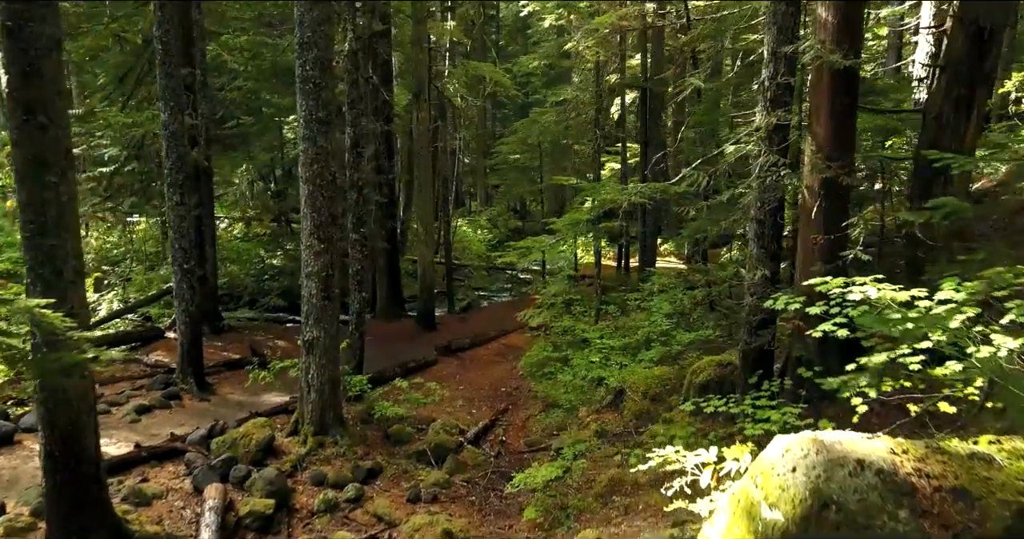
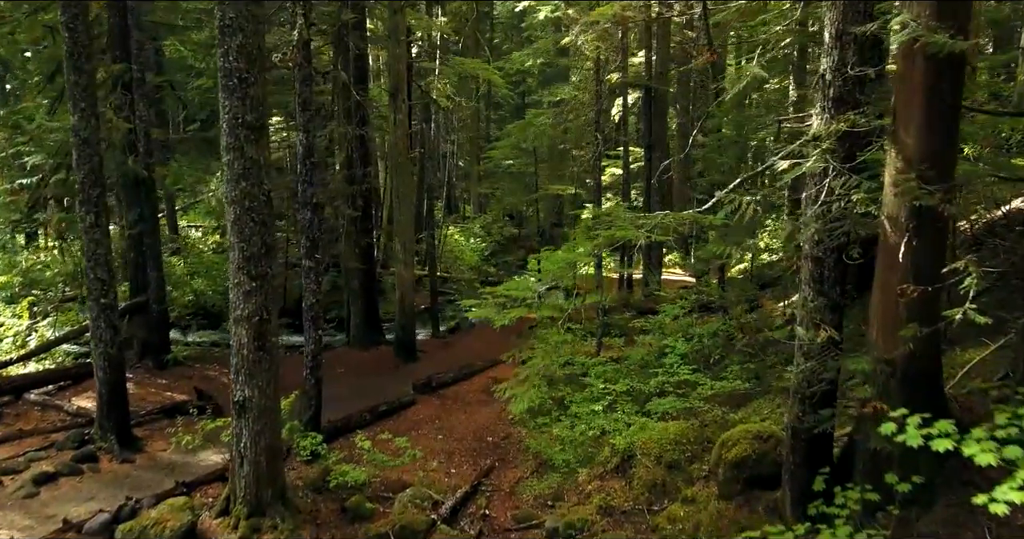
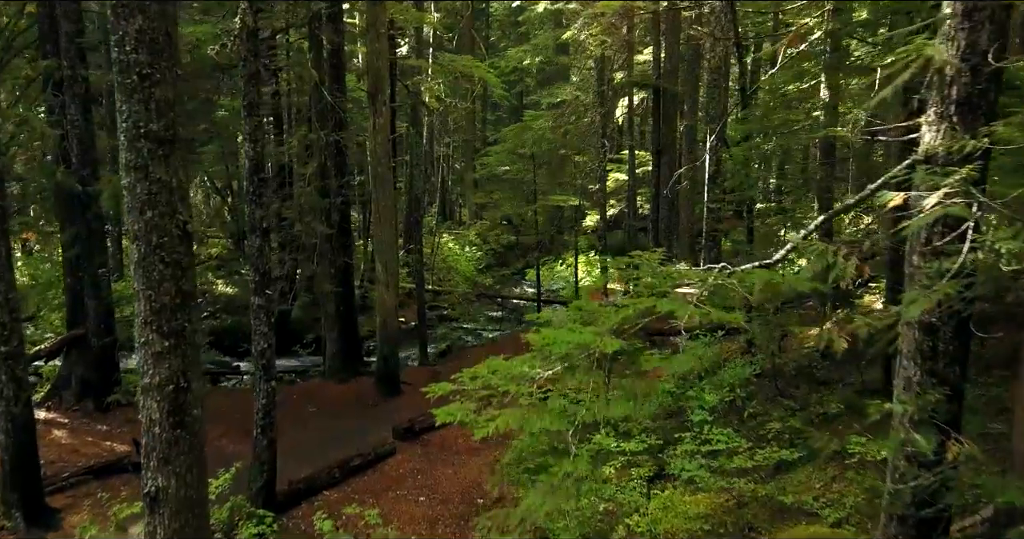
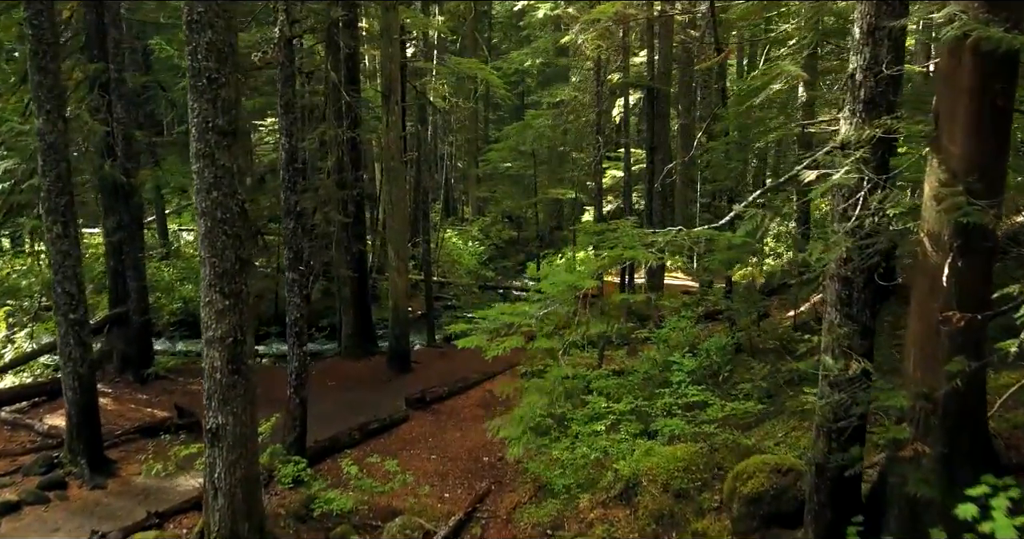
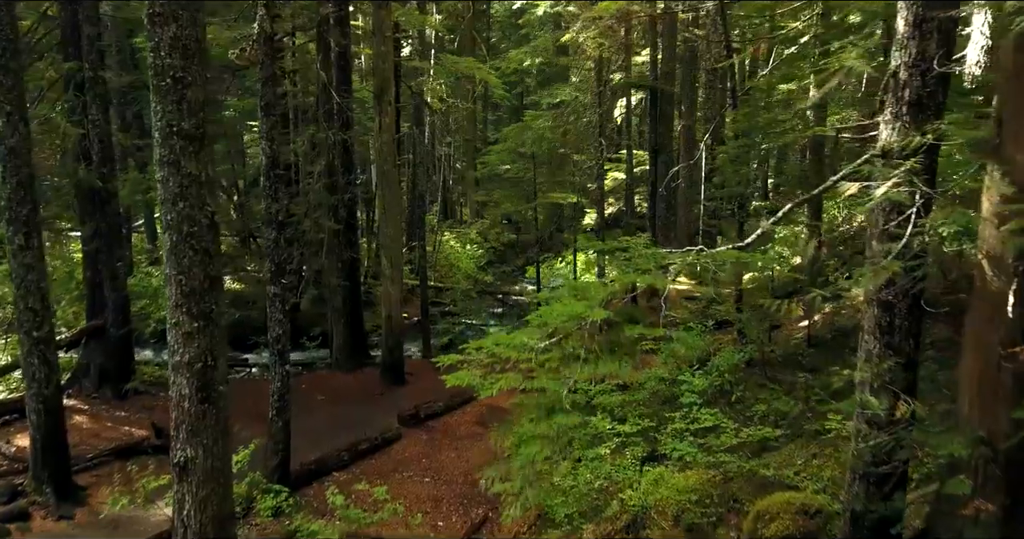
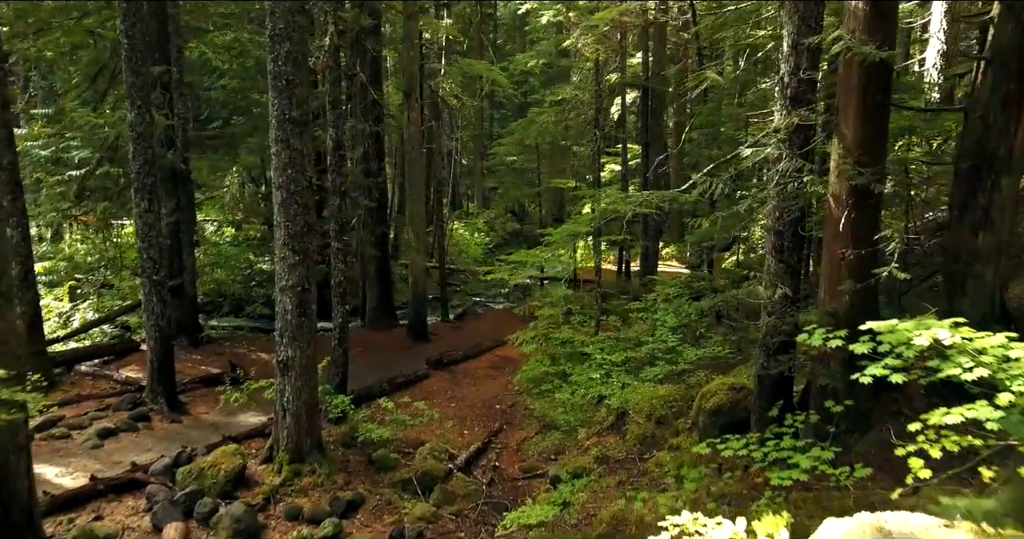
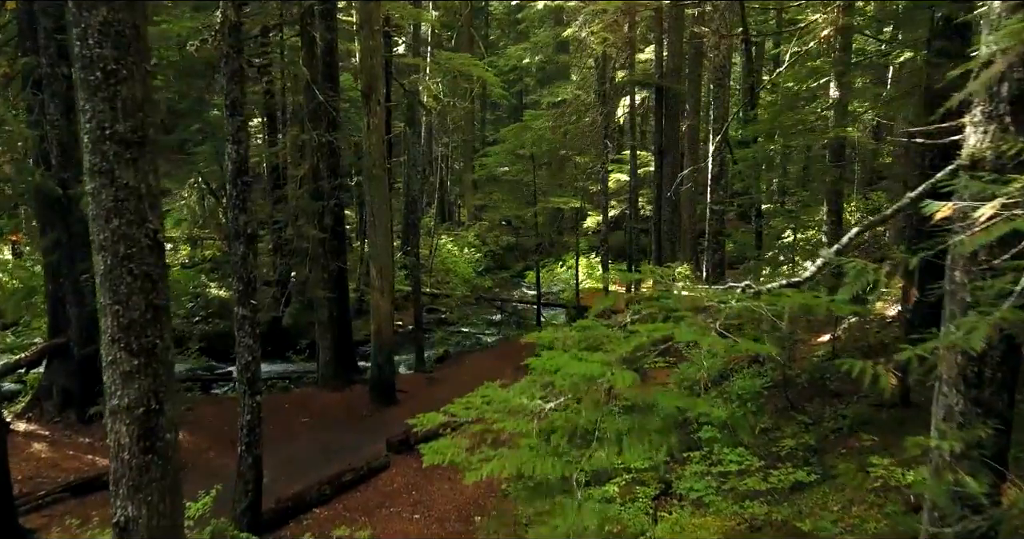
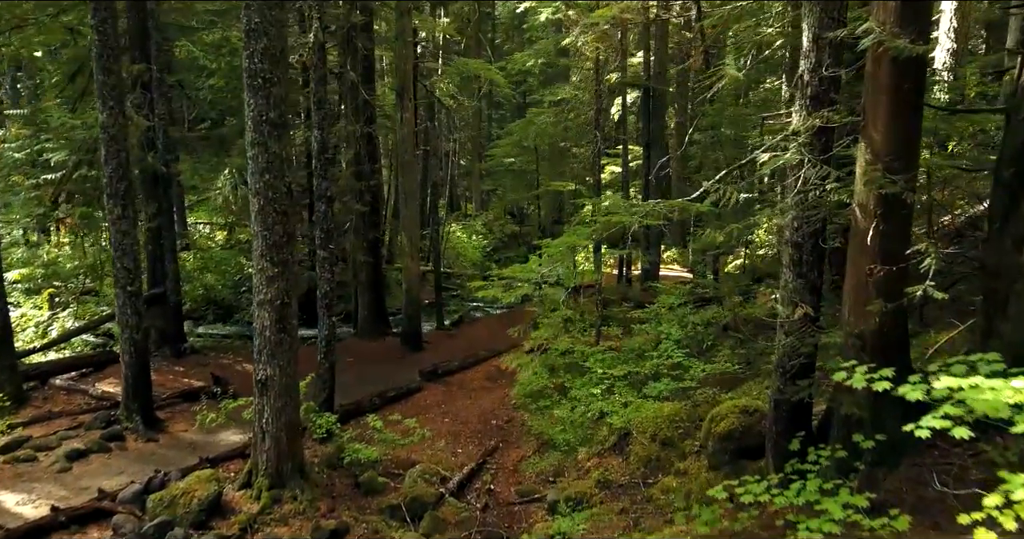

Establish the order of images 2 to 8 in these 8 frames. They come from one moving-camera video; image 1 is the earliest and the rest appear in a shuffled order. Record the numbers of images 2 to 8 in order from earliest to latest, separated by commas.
6, 8, 2, 4, 5, 3, 7
